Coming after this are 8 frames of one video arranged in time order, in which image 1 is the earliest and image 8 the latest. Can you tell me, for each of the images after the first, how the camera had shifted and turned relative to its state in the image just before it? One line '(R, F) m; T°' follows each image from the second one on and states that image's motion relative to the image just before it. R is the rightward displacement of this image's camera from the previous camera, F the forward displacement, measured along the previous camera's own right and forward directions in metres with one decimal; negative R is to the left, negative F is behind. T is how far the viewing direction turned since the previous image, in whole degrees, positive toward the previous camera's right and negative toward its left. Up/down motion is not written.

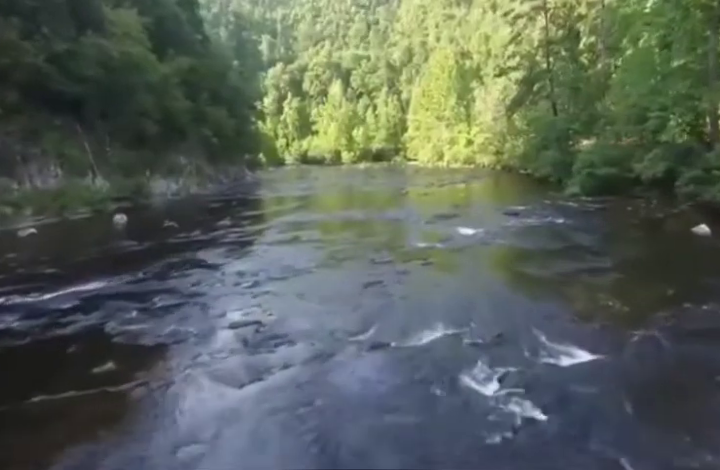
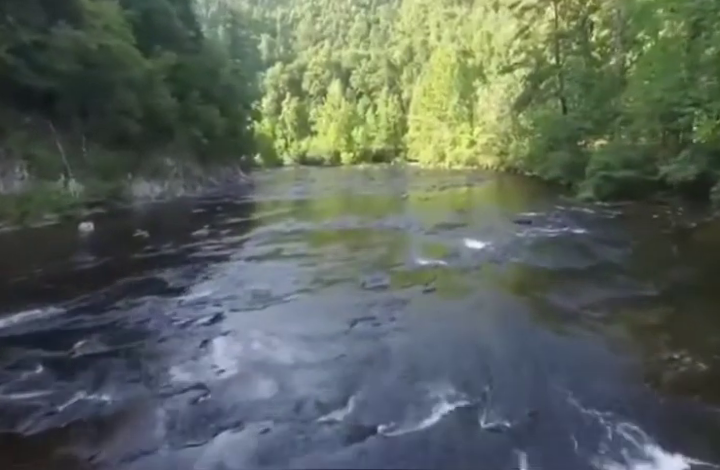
(+0.3, +2.0) m; 0°
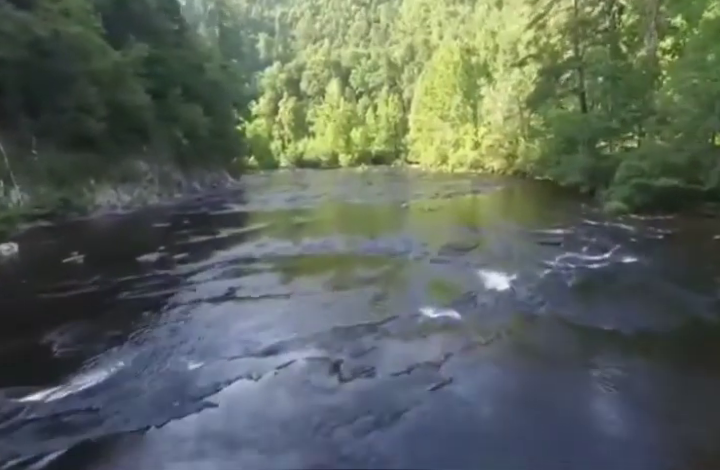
(+0.4, +3.4) m; 0°
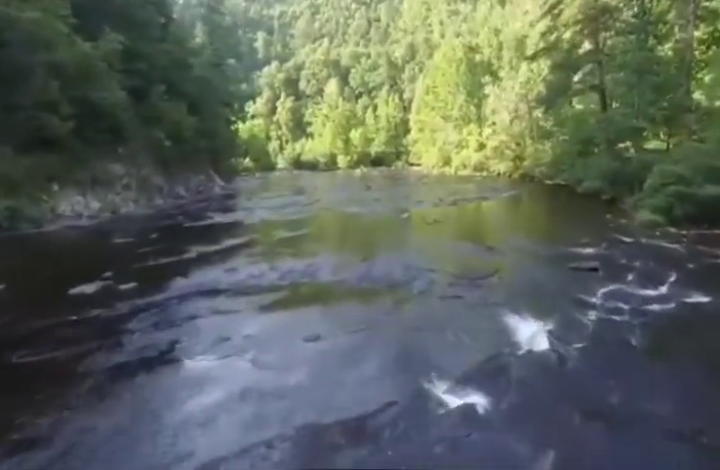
(+0.2, +2.7) m; 0°
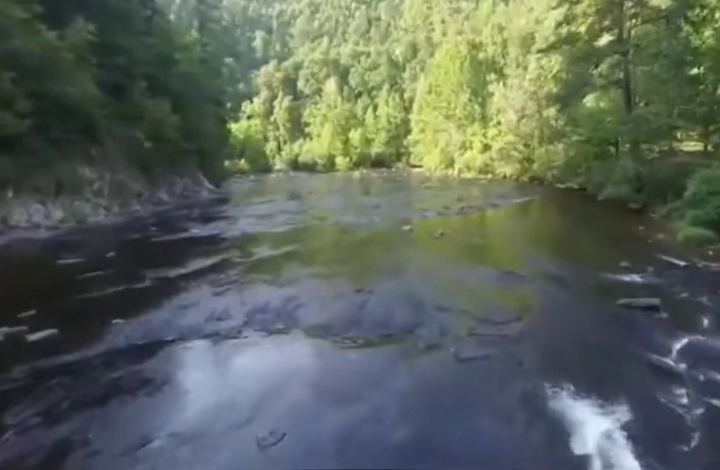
(+0.2, +2.6) m; 0°
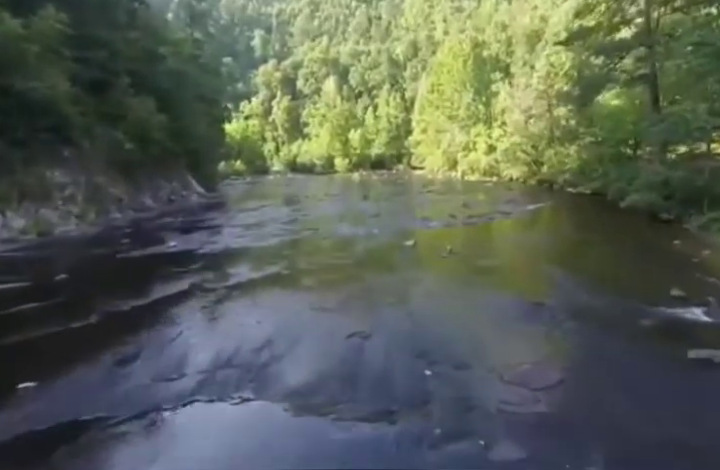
(+0.1, +2.2) m; 0°
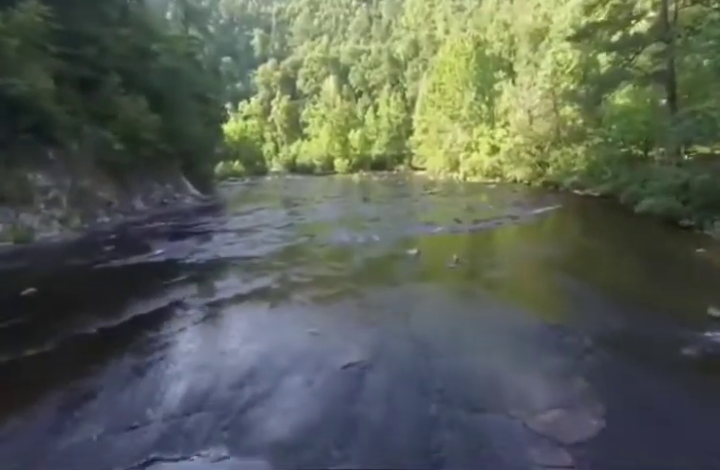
(0.0, +1.2) m; 0°
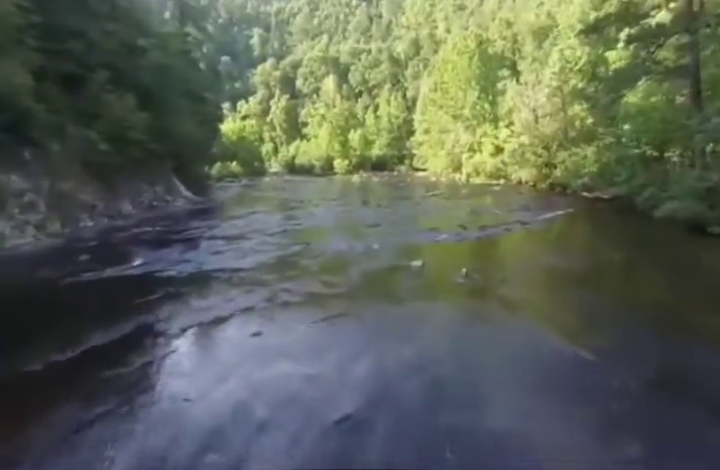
(0.0, +1.4) m; 0°
